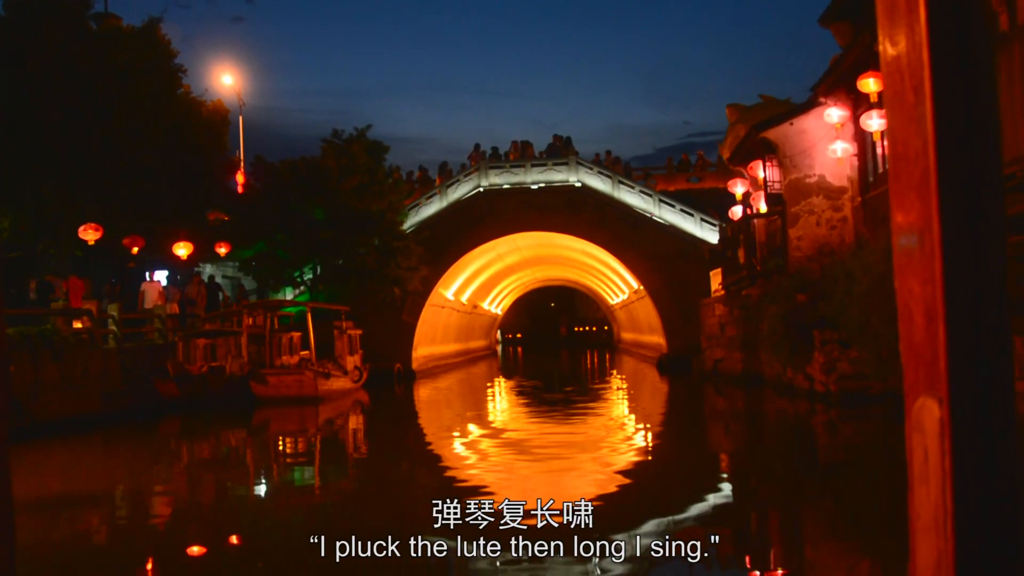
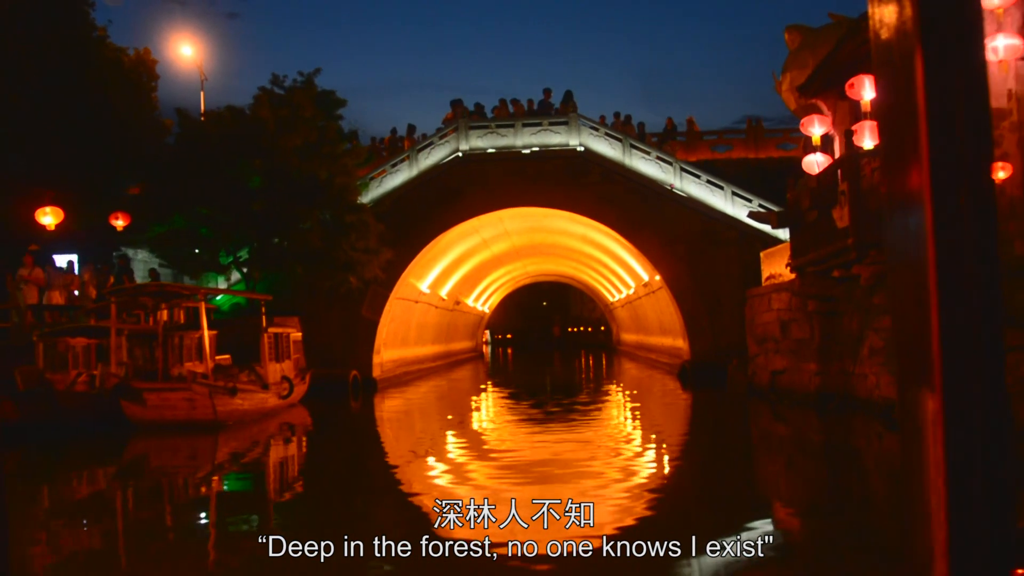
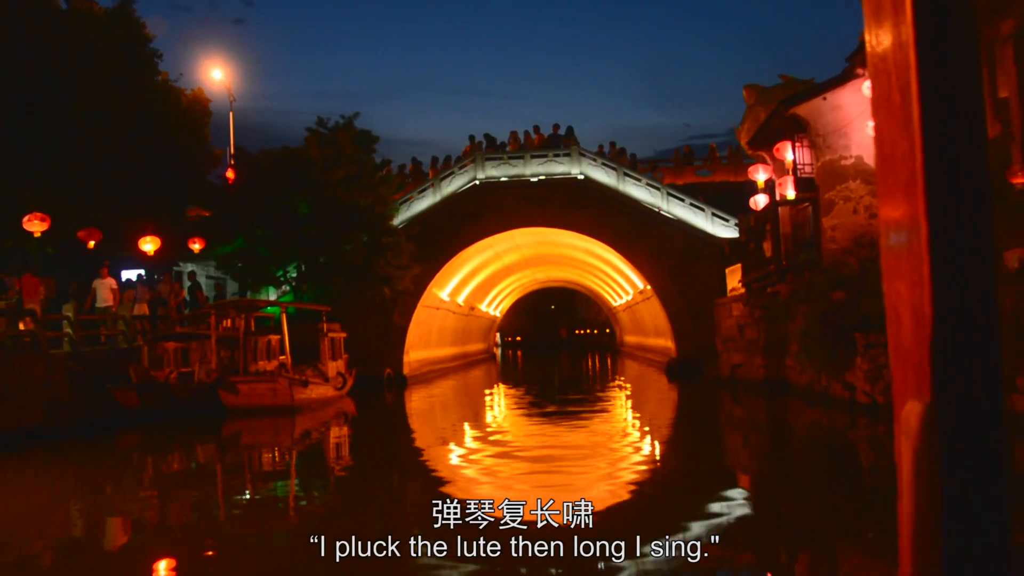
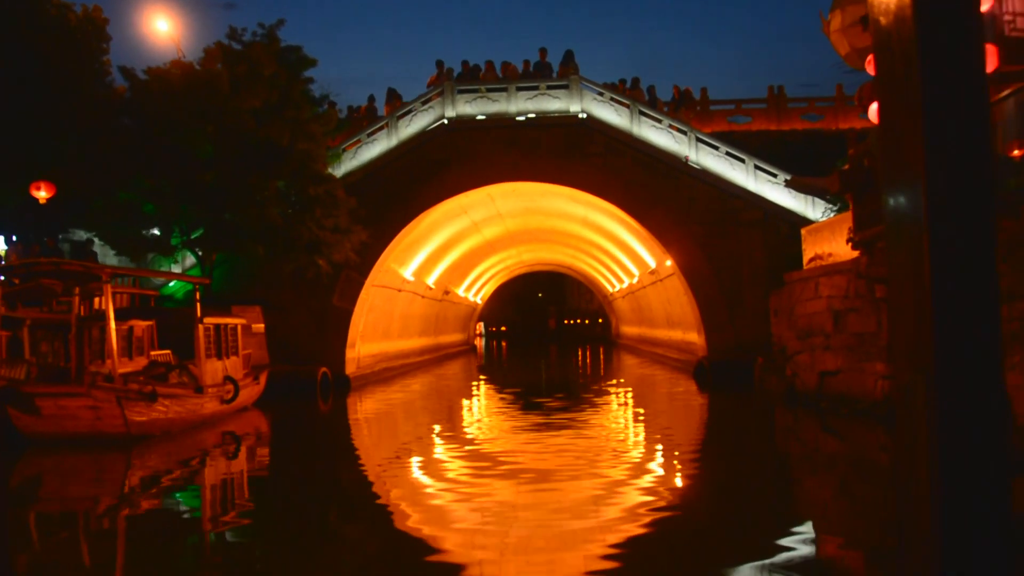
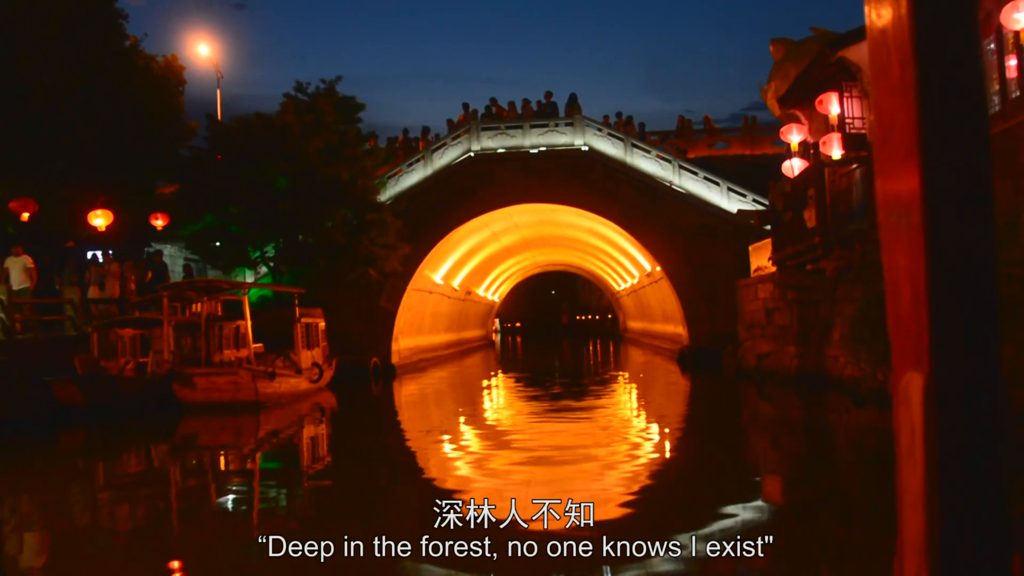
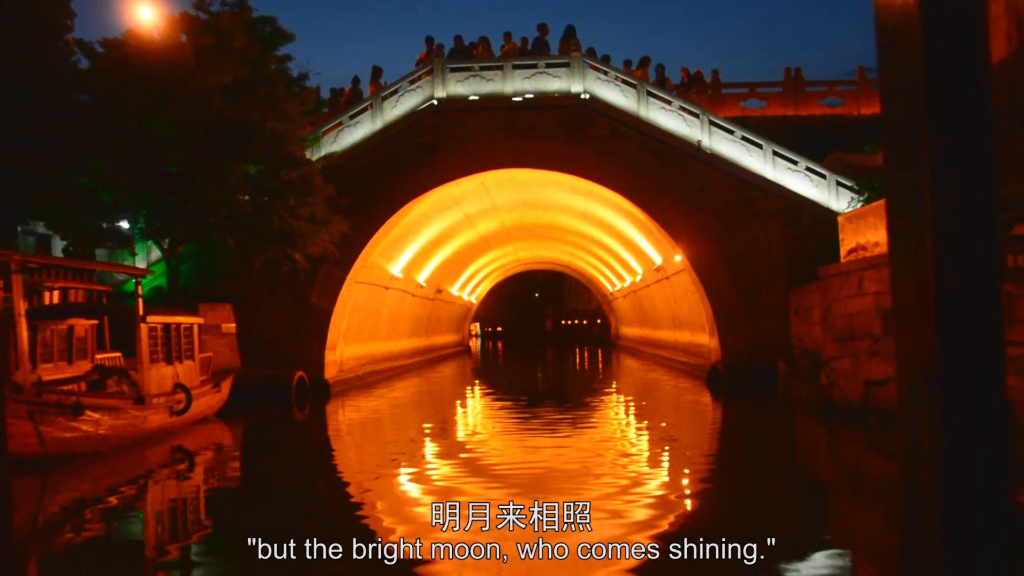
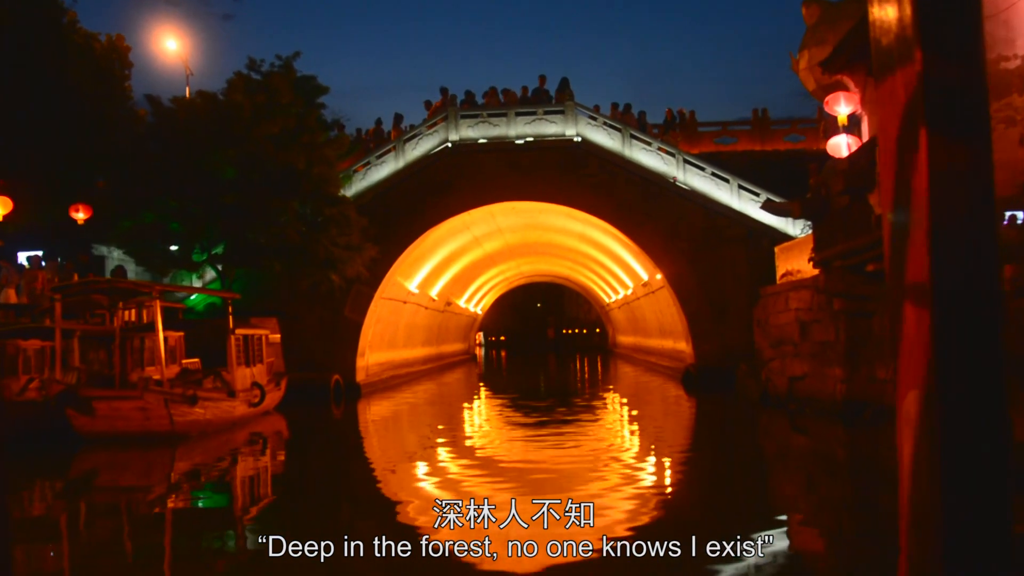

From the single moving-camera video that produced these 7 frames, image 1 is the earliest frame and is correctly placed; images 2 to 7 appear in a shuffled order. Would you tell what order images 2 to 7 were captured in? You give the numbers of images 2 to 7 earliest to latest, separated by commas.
3, 5, 2, 7, 4, 6
